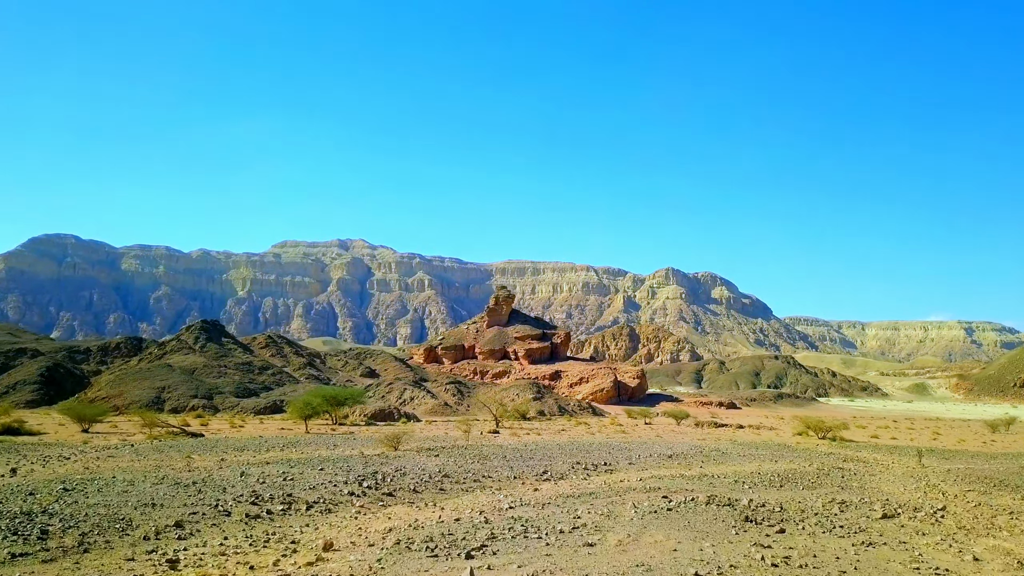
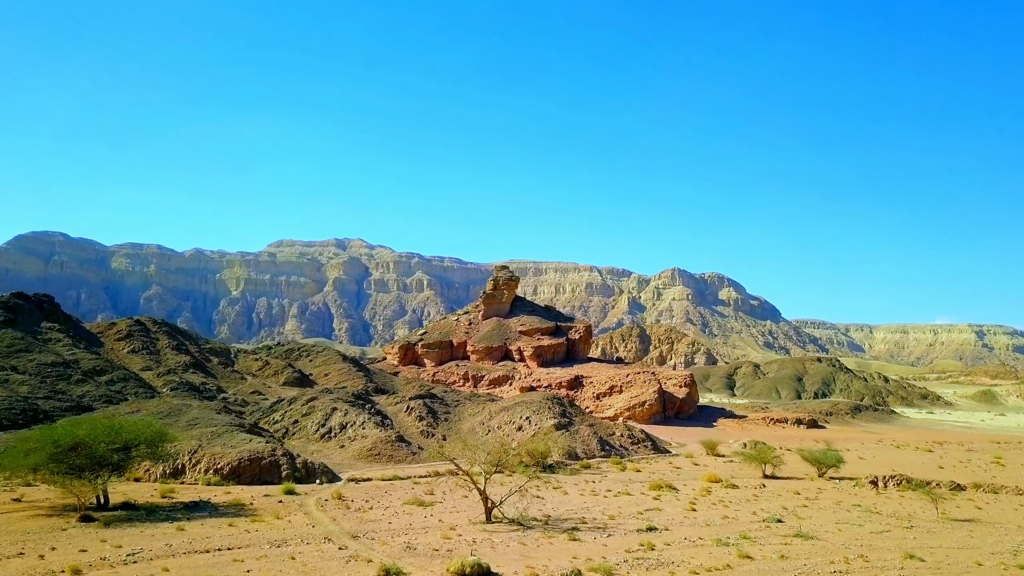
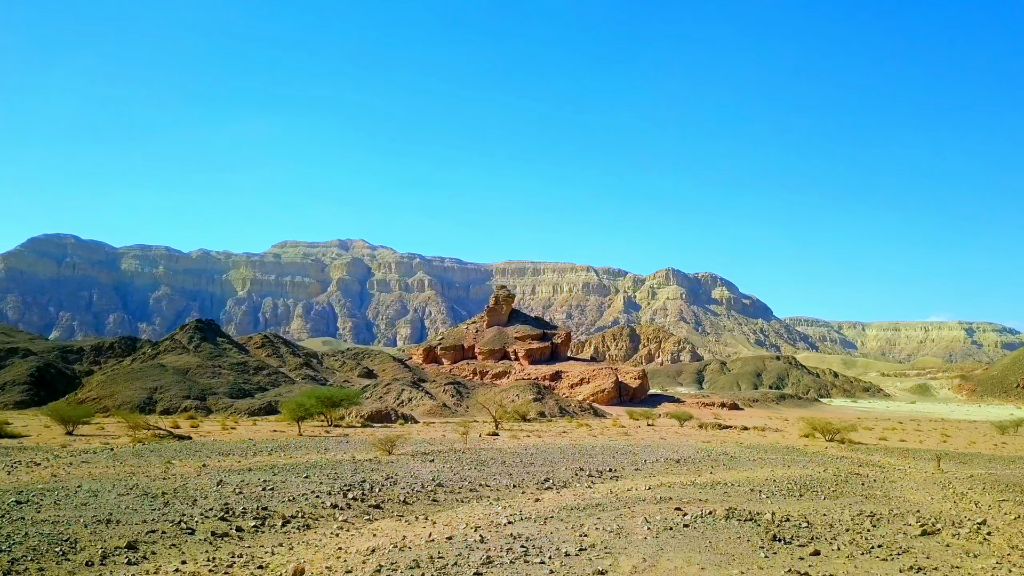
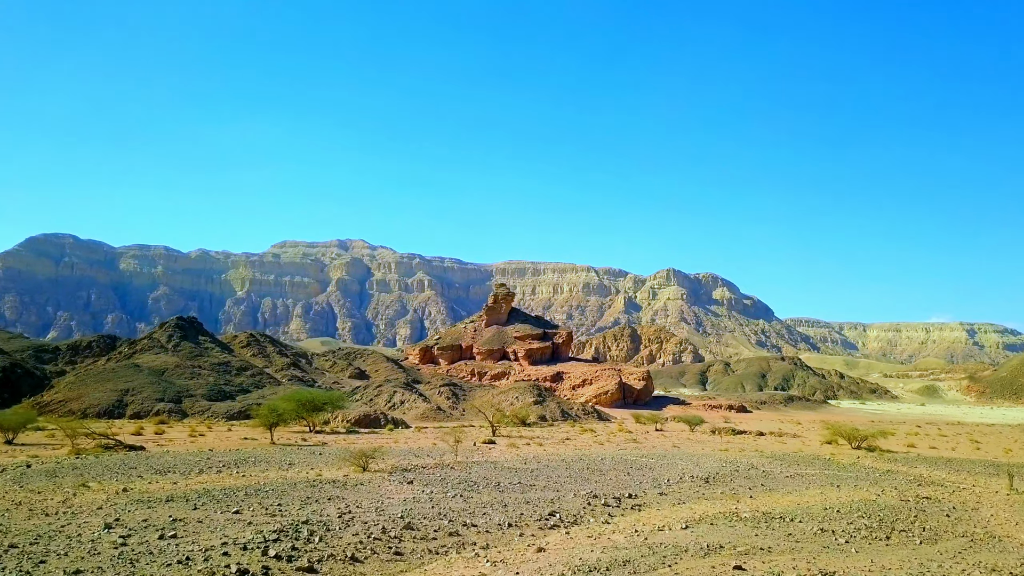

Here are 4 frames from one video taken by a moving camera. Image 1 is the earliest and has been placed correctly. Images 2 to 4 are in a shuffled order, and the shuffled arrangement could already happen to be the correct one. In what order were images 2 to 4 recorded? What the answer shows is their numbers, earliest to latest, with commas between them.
3, 4, 2
